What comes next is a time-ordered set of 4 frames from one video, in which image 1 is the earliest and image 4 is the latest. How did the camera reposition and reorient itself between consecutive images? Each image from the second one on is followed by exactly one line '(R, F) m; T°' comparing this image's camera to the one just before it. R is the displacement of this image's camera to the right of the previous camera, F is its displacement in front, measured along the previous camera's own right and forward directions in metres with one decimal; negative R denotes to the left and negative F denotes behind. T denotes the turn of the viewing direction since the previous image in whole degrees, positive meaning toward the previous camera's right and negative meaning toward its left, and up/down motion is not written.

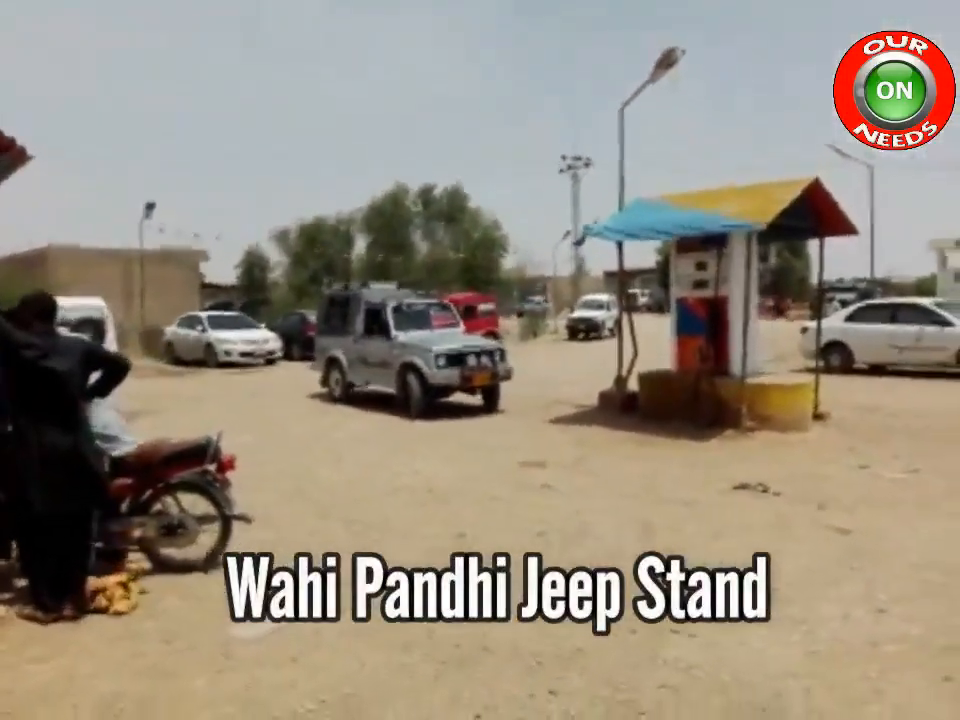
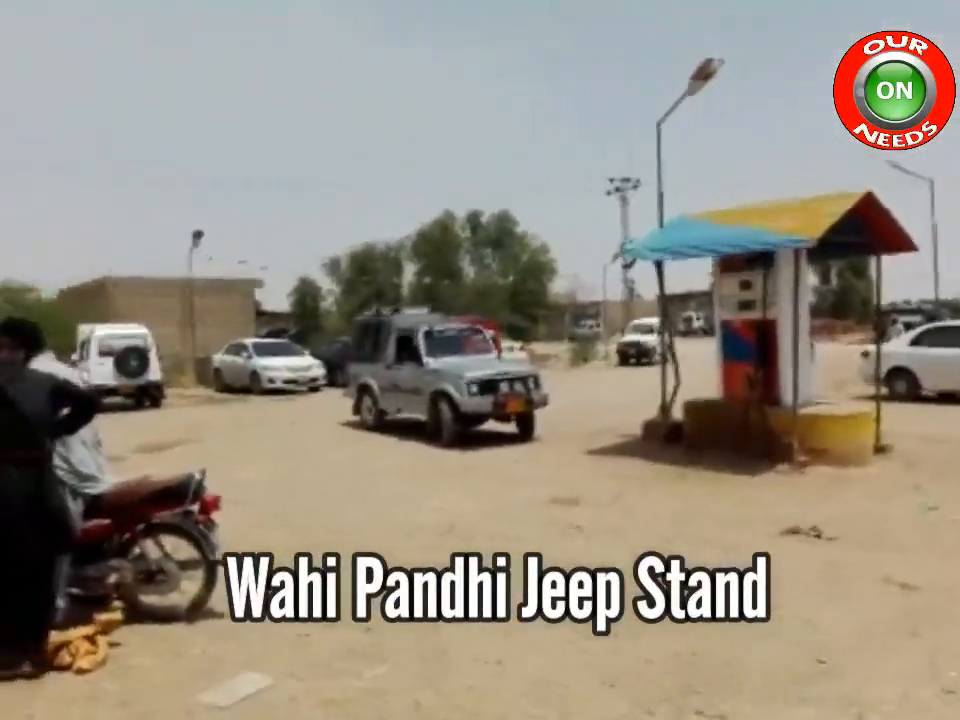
(+0.4, +0.6) m; -4°
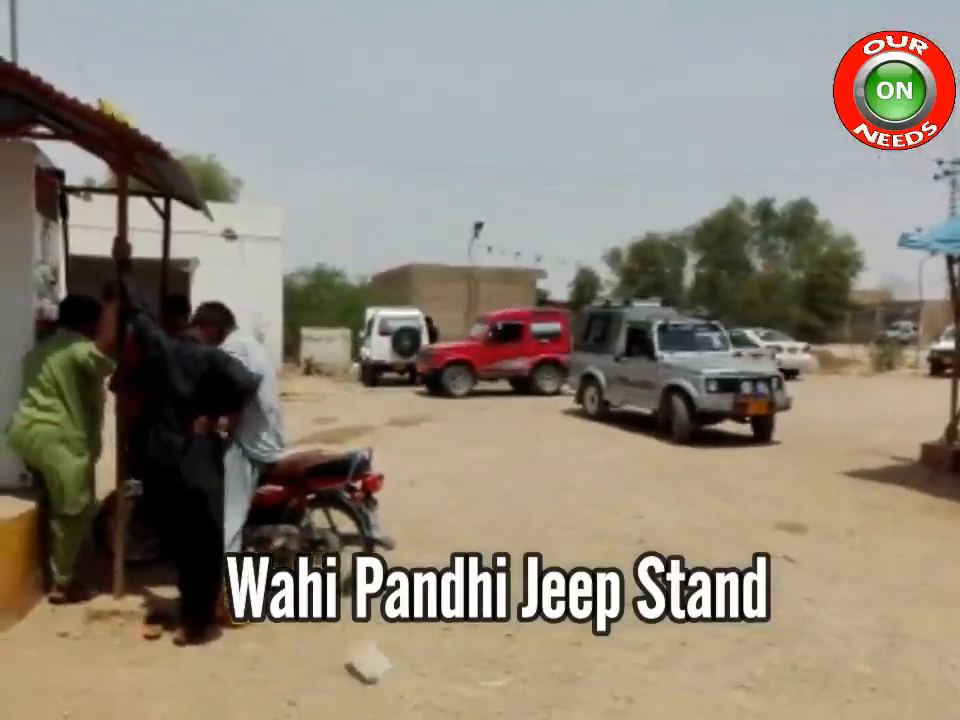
(+0.9, +0.6) m; -21°
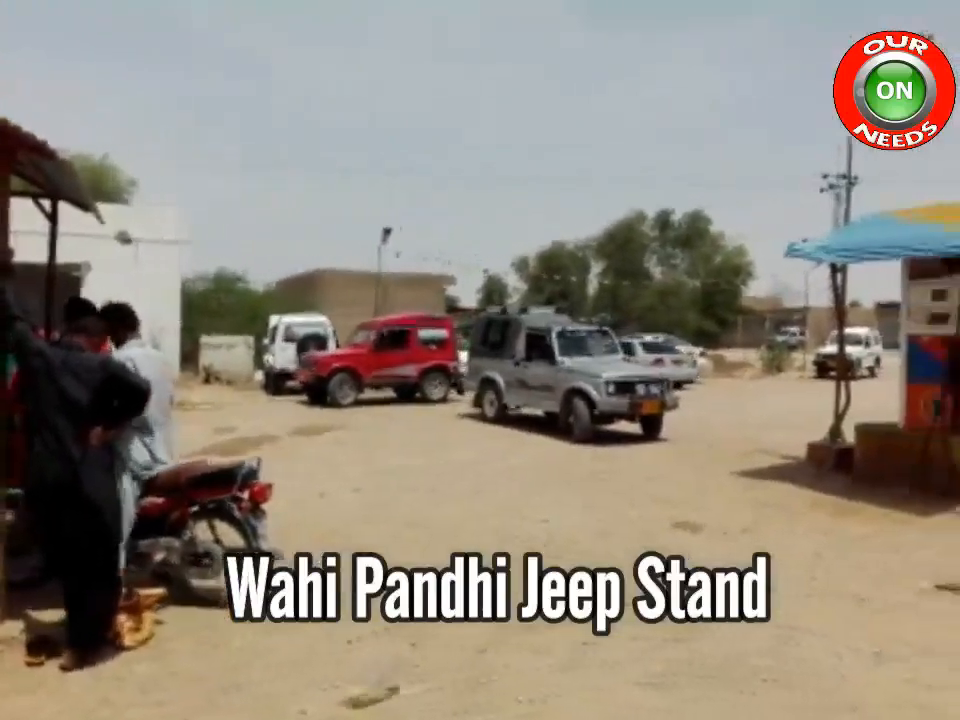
(0.0, 0.0) m; +7°
